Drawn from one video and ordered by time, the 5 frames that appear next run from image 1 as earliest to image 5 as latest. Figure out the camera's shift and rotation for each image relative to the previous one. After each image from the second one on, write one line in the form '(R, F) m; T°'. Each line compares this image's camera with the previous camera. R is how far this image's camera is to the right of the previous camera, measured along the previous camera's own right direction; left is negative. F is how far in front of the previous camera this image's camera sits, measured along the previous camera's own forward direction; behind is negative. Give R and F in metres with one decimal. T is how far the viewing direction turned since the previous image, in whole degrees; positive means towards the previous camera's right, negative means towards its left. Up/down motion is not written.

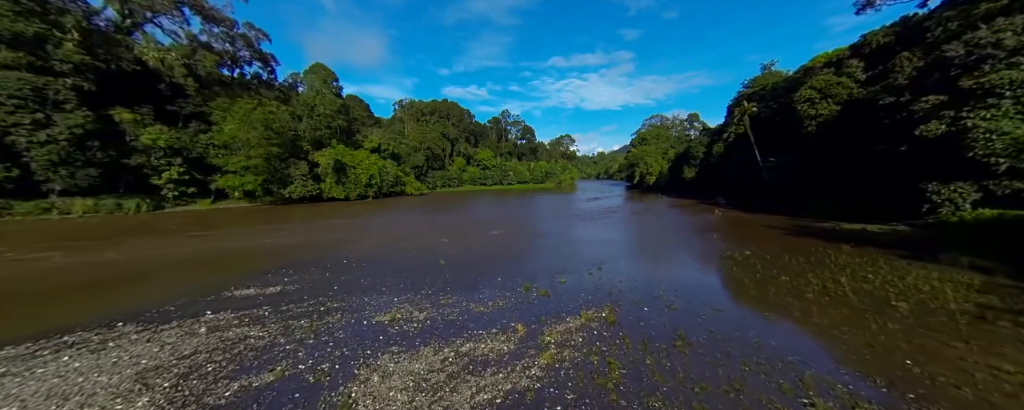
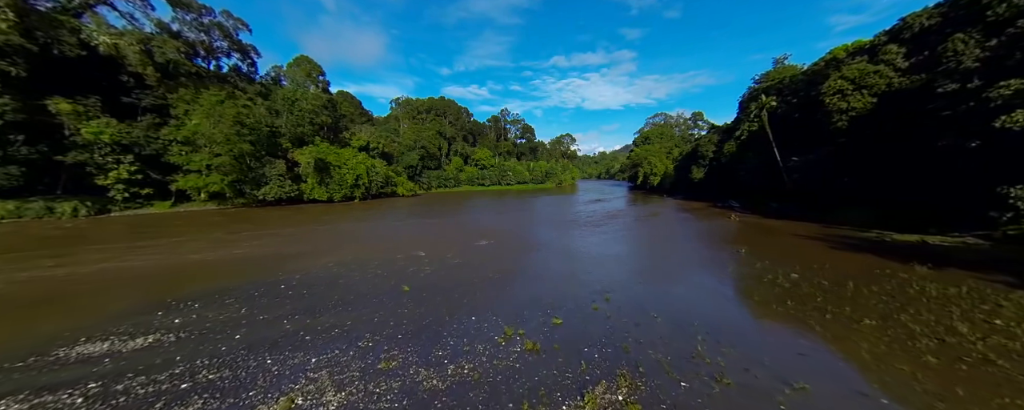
(+0.5, +2.8) m; 0°
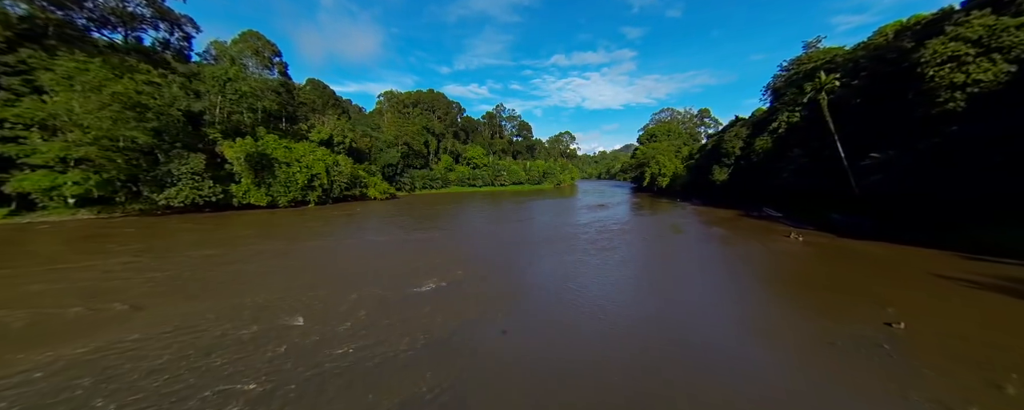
(+1.2, +6.9) m; 0°
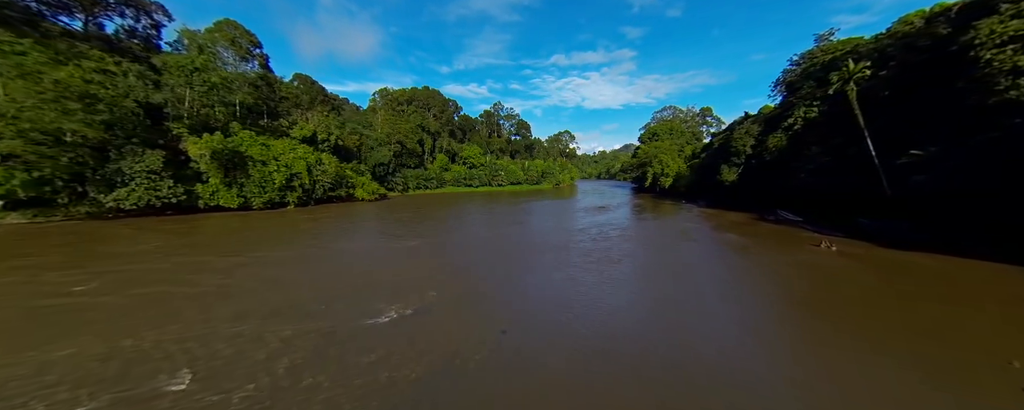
(+0.4, +2.4) m; 0°
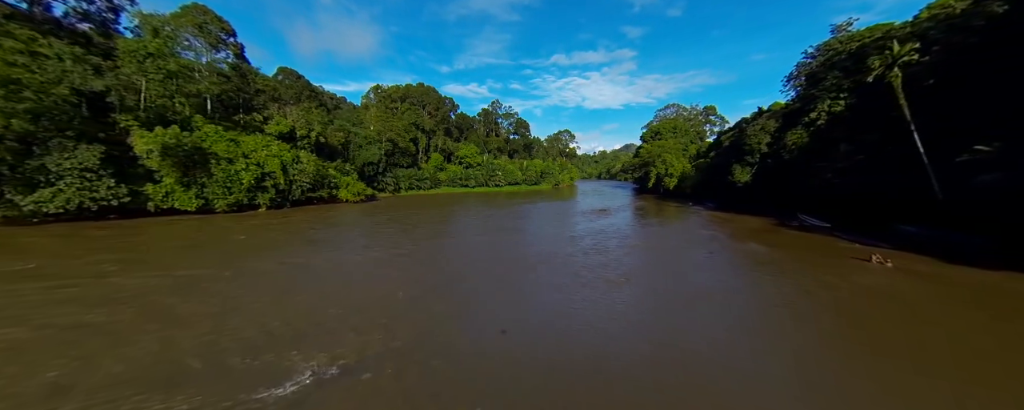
(+0.6, +2.8) m; 0°
